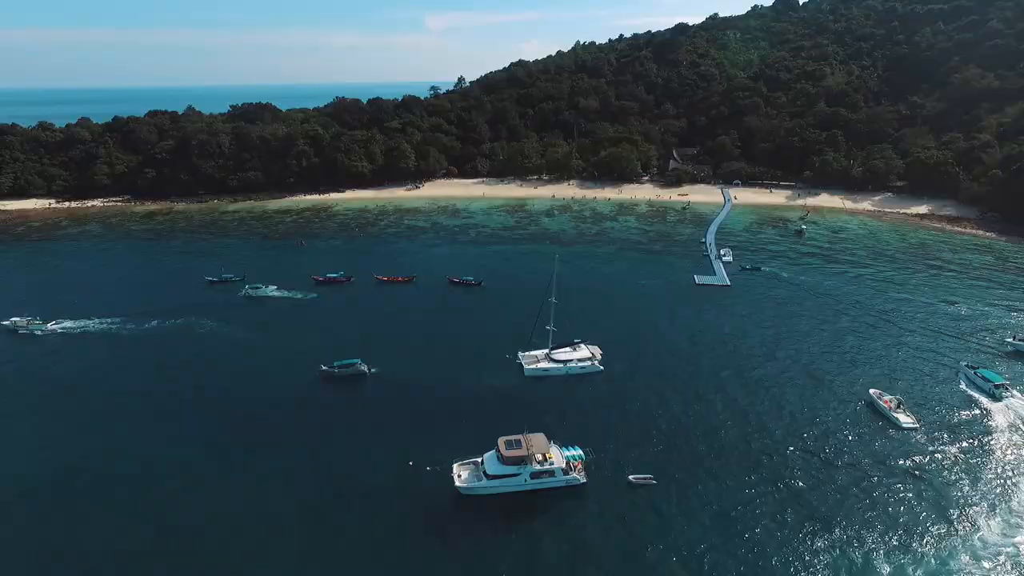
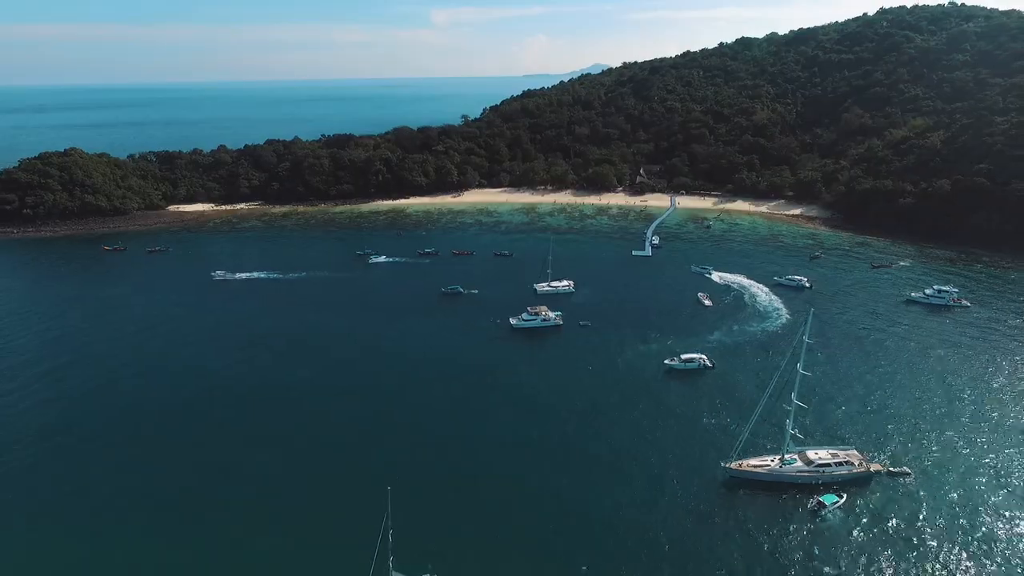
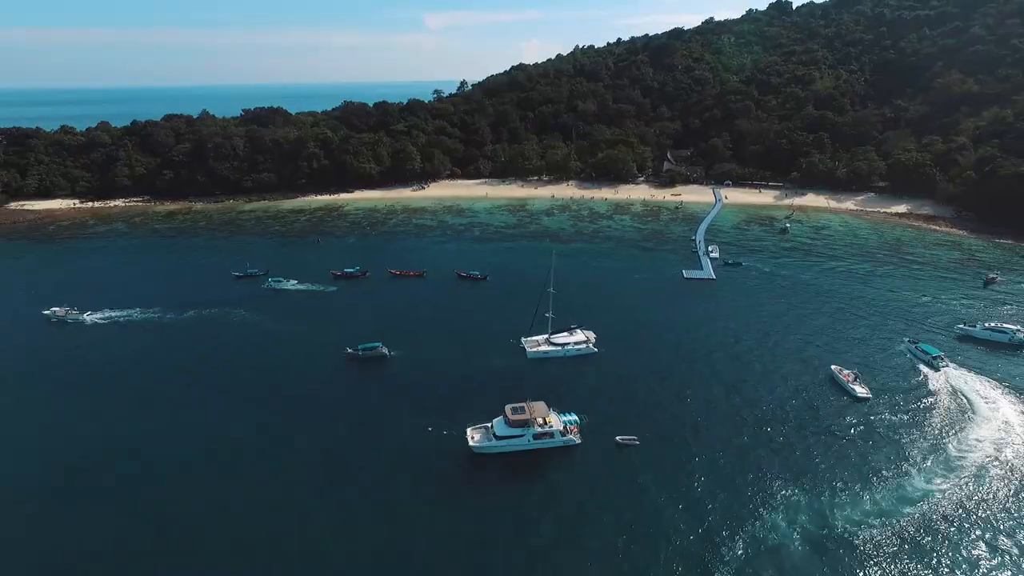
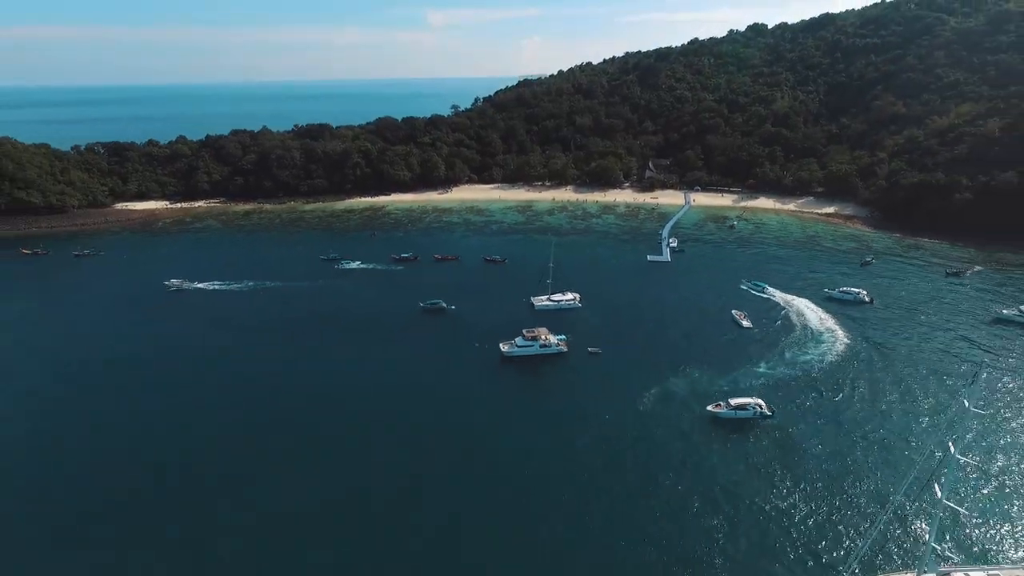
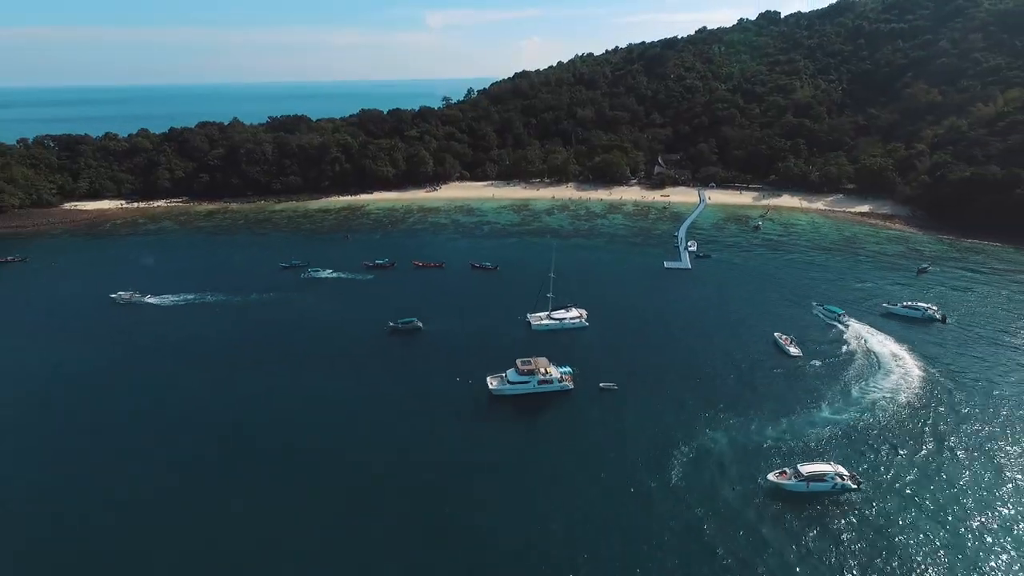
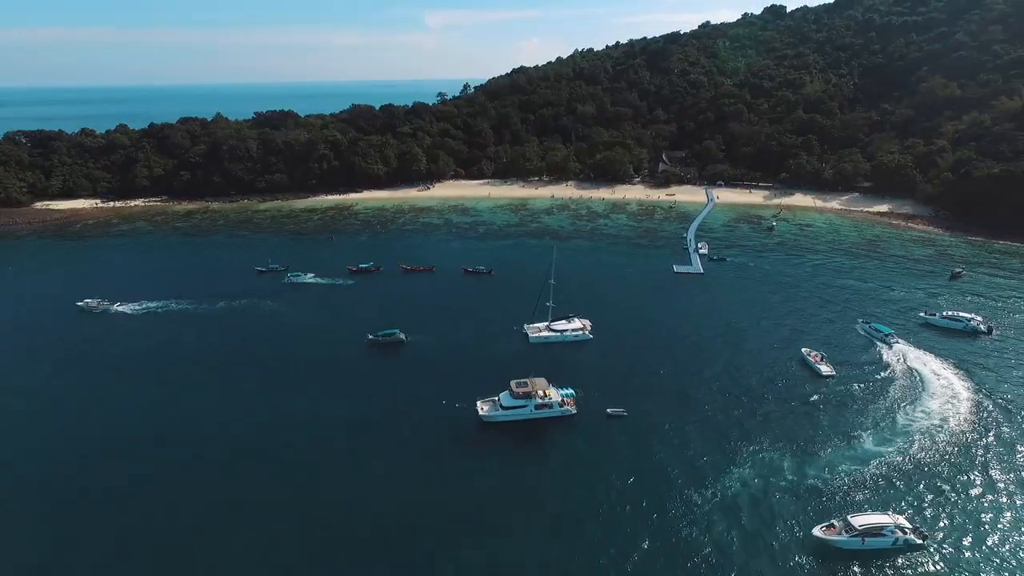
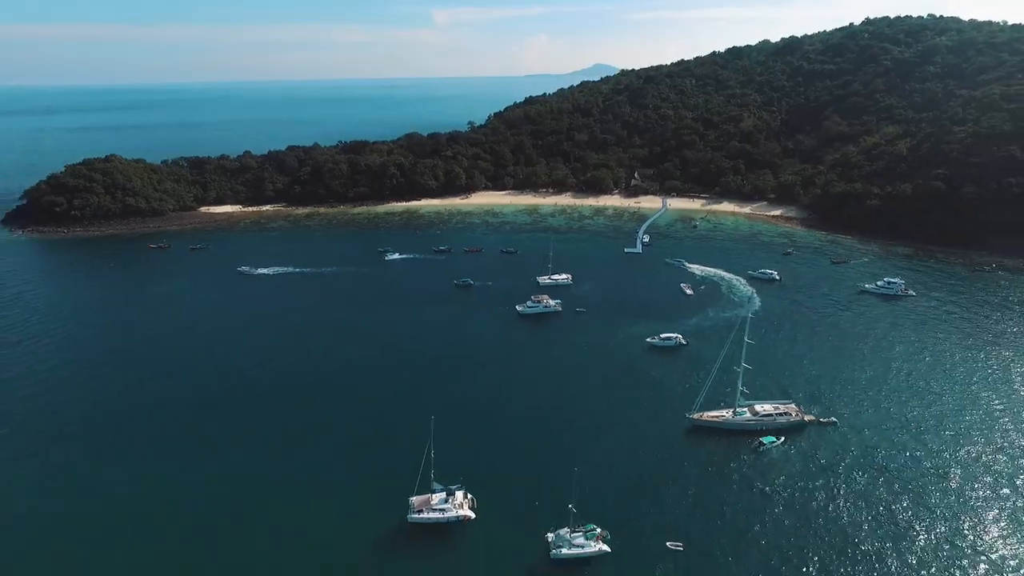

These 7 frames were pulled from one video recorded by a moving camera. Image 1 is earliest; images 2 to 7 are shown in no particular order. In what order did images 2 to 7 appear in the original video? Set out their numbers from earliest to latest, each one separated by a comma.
3, 6, 5, 4, 2, 7
